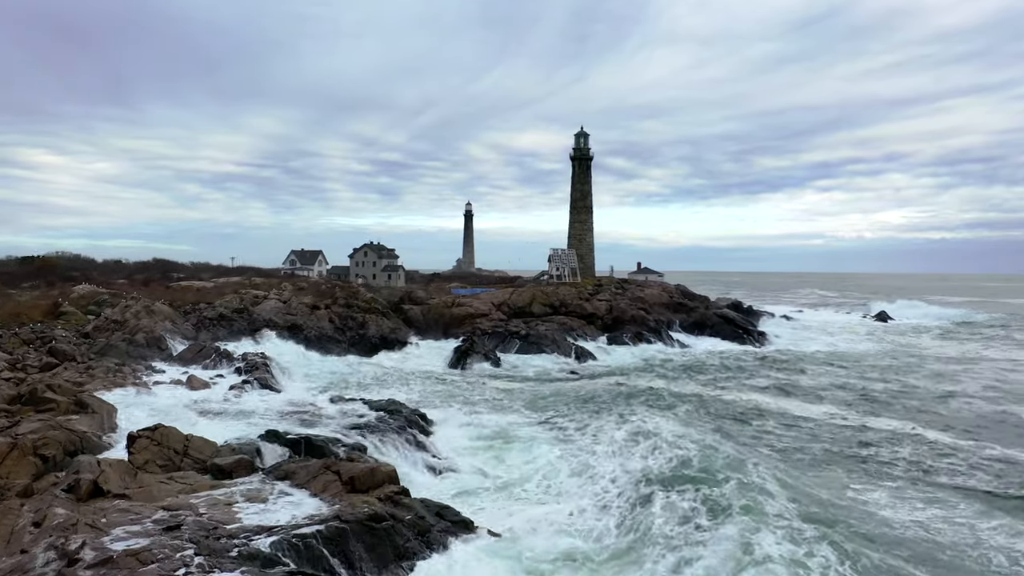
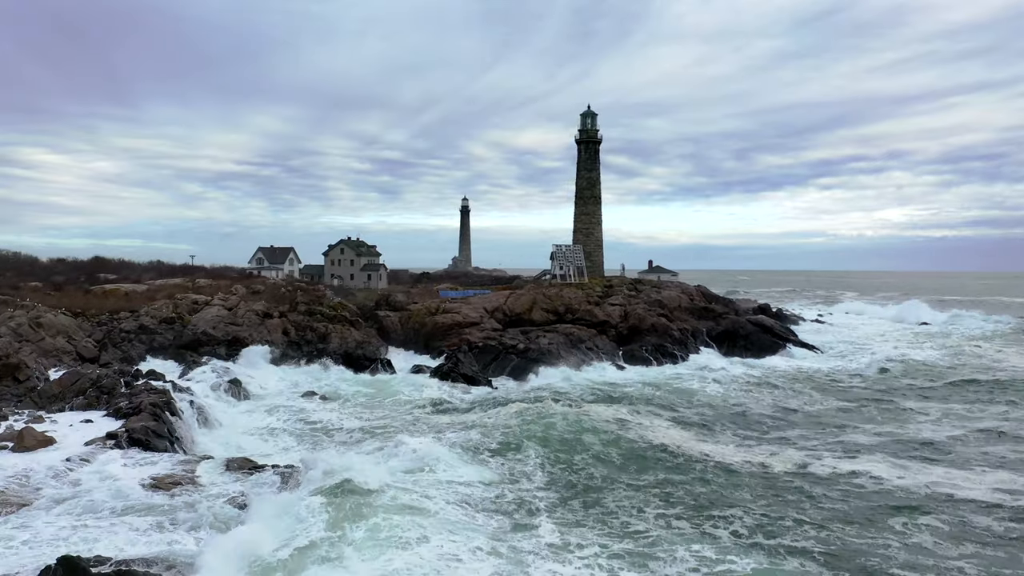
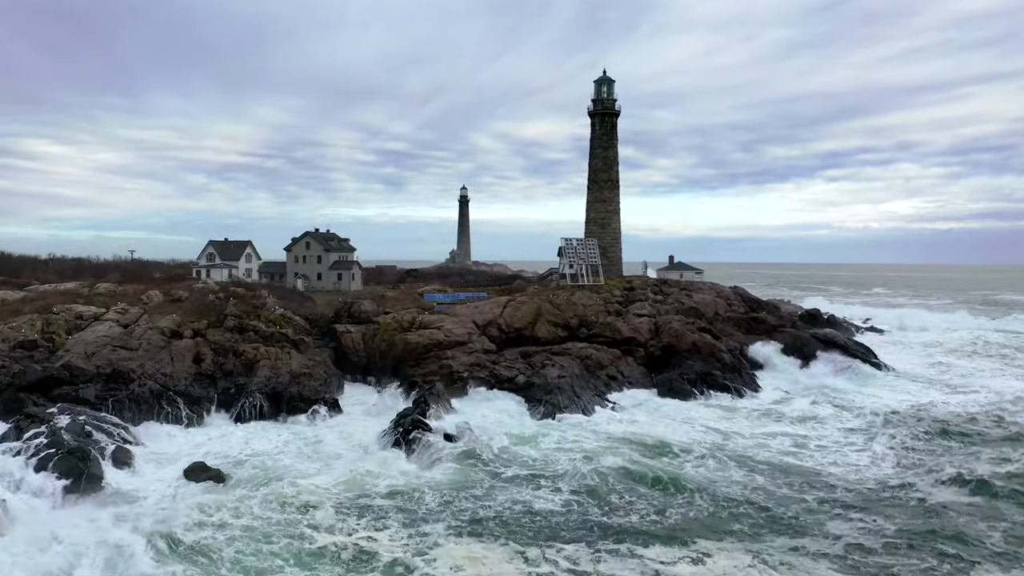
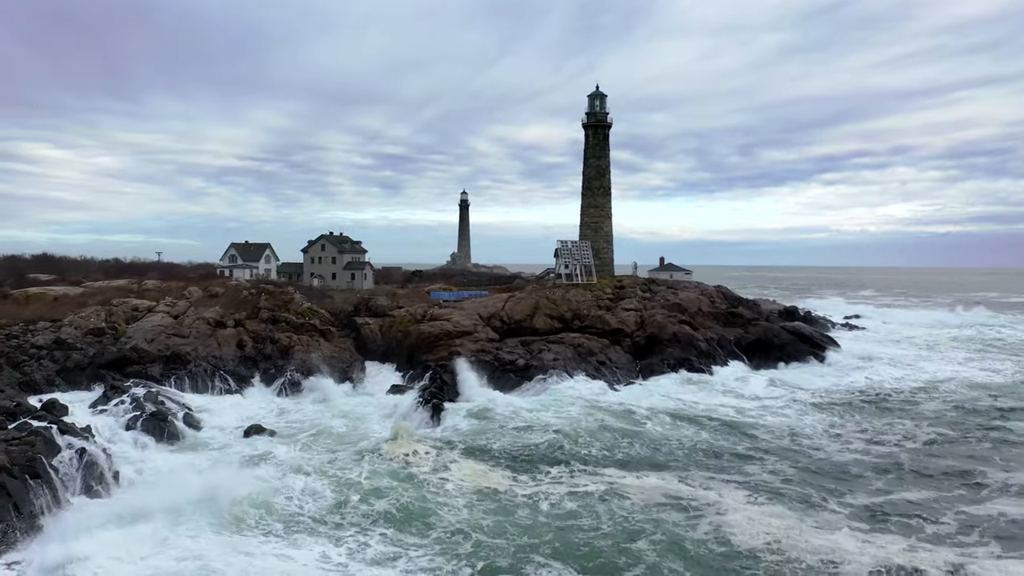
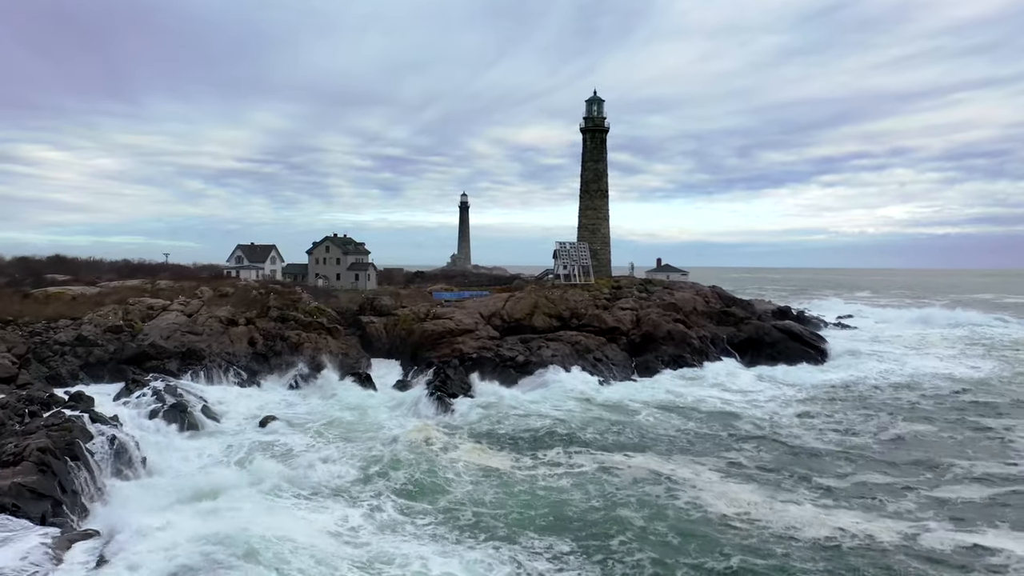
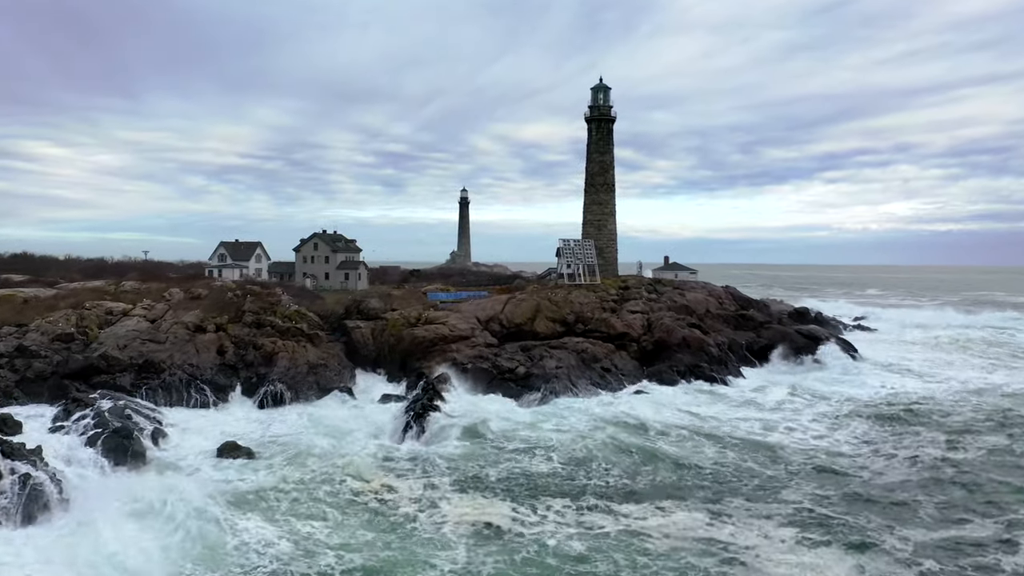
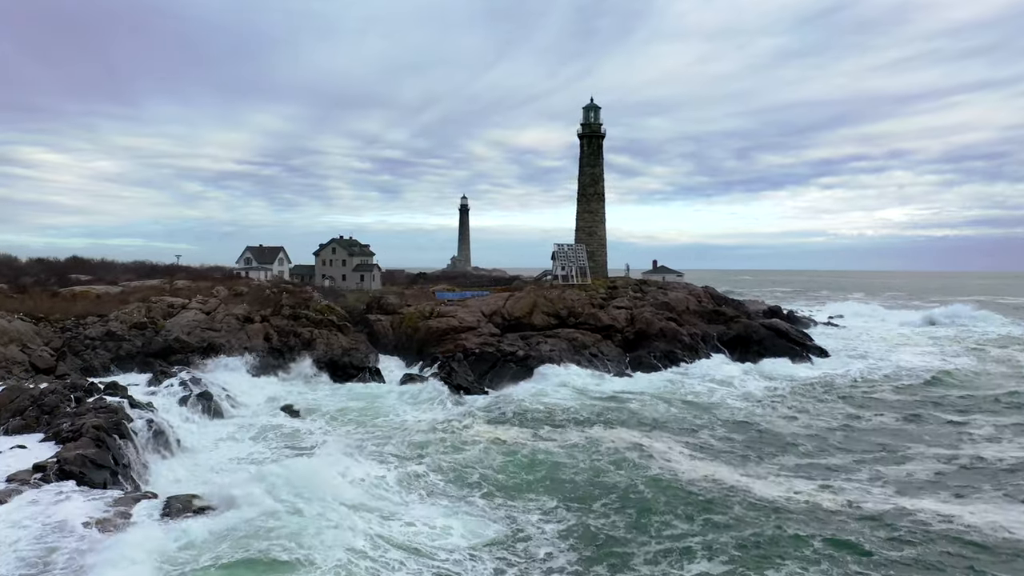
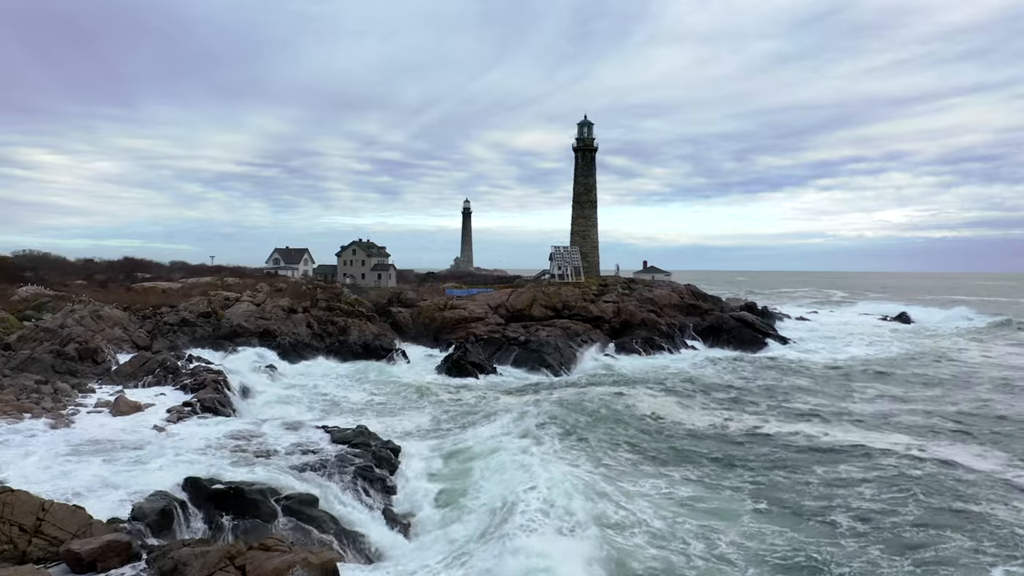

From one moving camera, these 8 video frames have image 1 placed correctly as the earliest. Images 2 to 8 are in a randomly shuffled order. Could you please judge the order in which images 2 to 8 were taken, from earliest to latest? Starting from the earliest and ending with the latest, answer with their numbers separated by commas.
8, 2, 7, 5, 4, 6, 3
